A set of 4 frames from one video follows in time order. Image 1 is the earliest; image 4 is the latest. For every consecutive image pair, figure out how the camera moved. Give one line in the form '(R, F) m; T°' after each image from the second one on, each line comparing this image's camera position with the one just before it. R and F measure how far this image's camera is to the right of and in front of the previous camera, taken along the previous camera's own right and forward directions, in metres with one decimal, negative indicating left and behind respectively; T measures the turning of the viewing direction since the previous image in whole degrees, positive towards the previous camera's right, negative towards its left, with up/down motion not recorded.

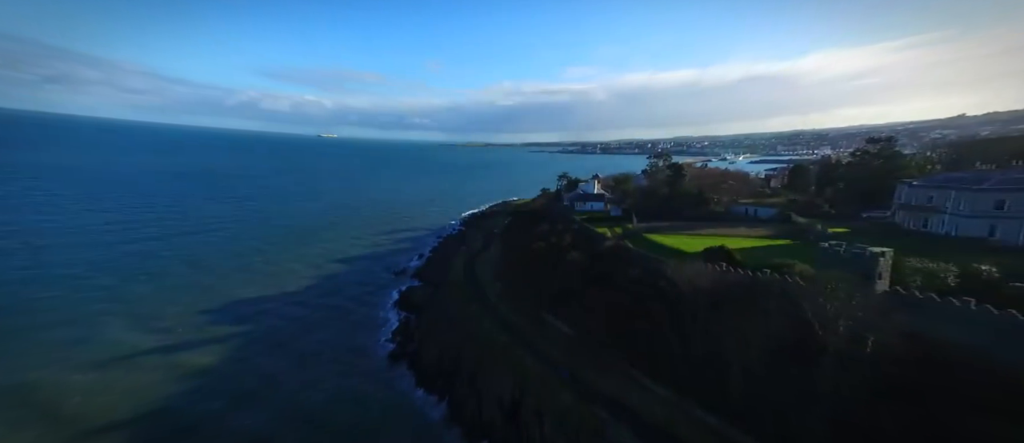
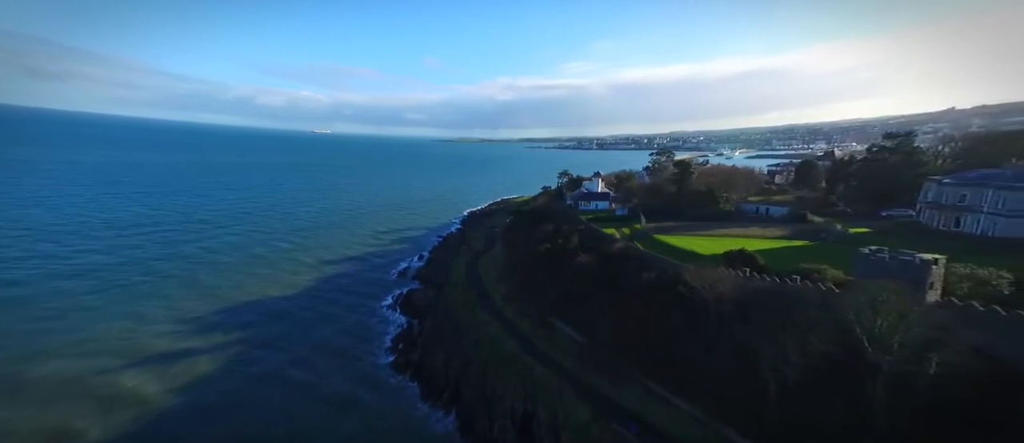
(-0.5, +1.2) m; +1°
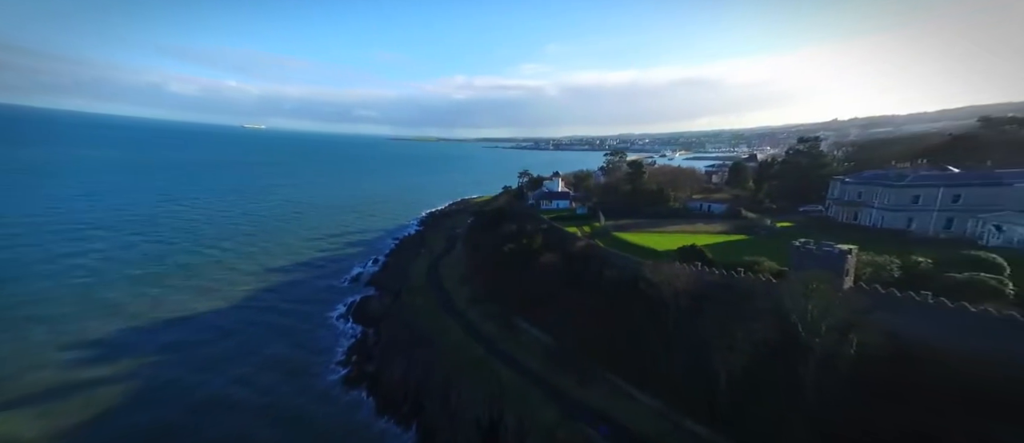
(-0.3, -1.2) m; +6°
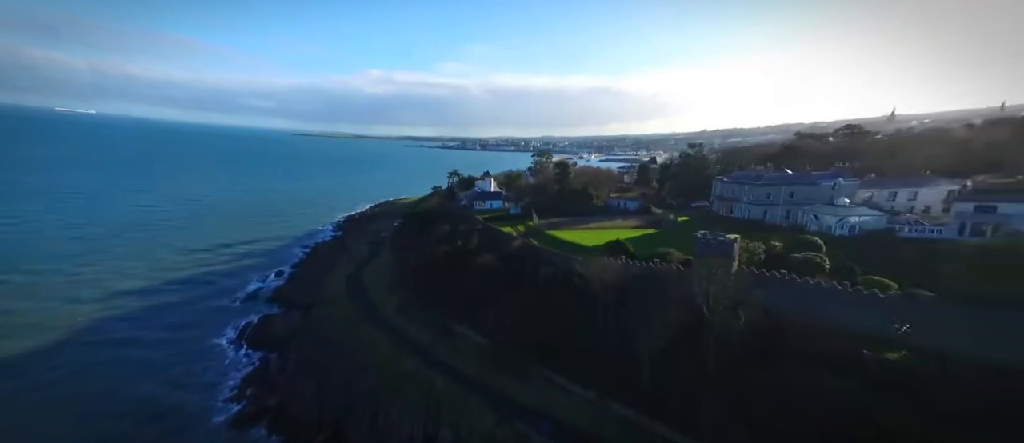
(-0.8, -0.9) m; +11°
